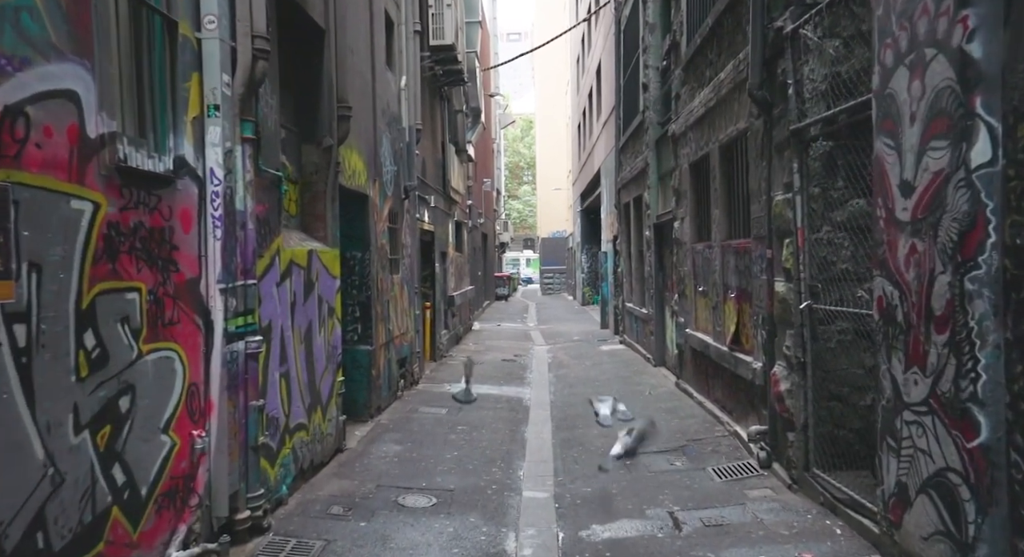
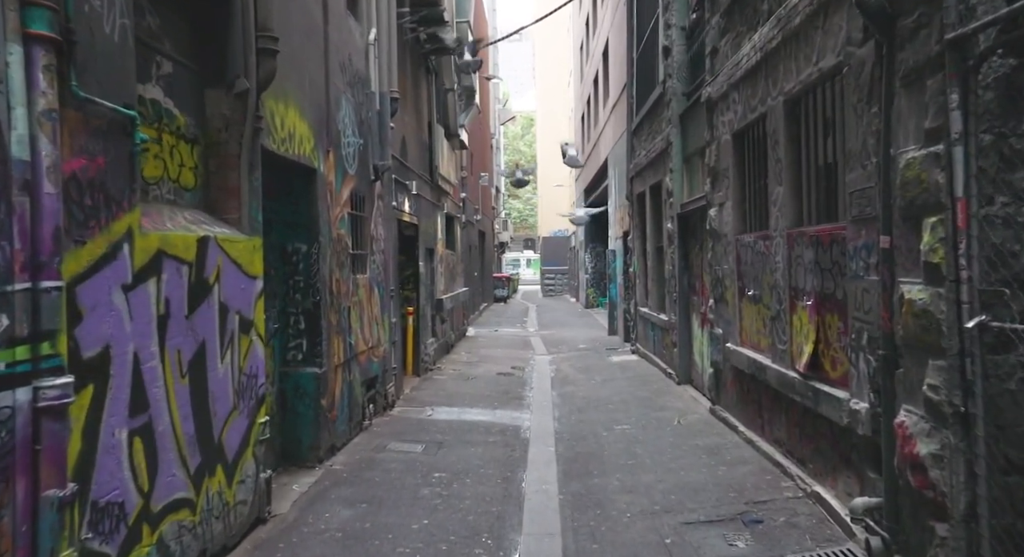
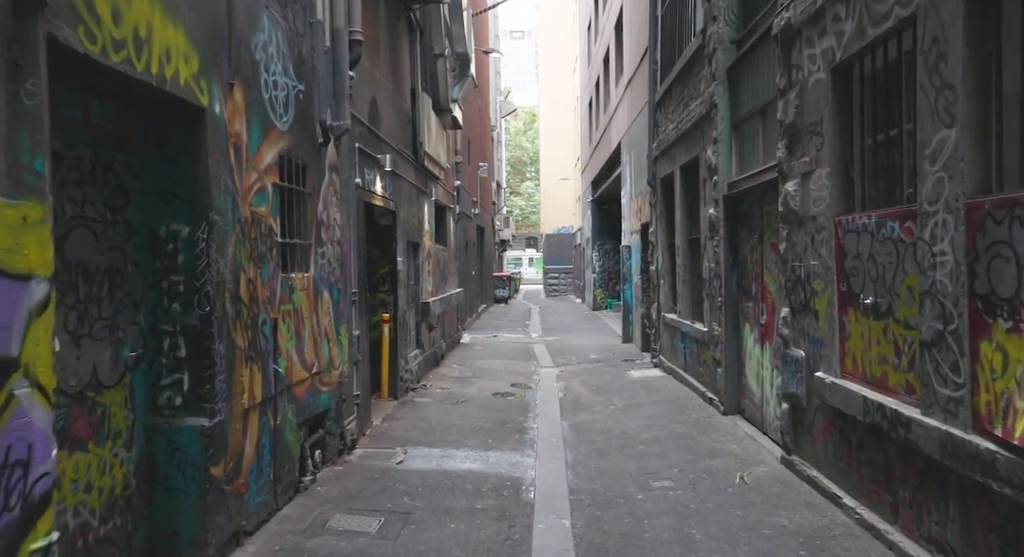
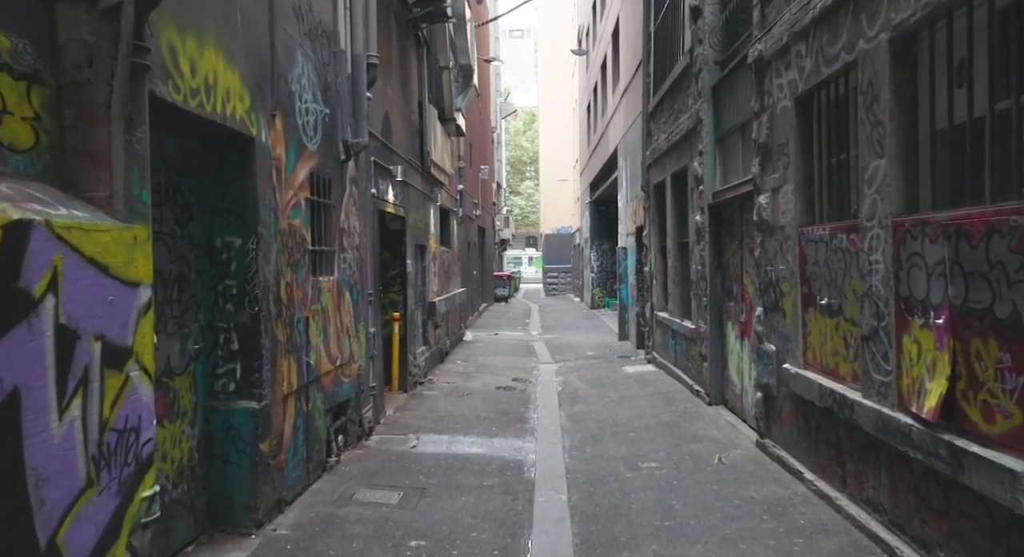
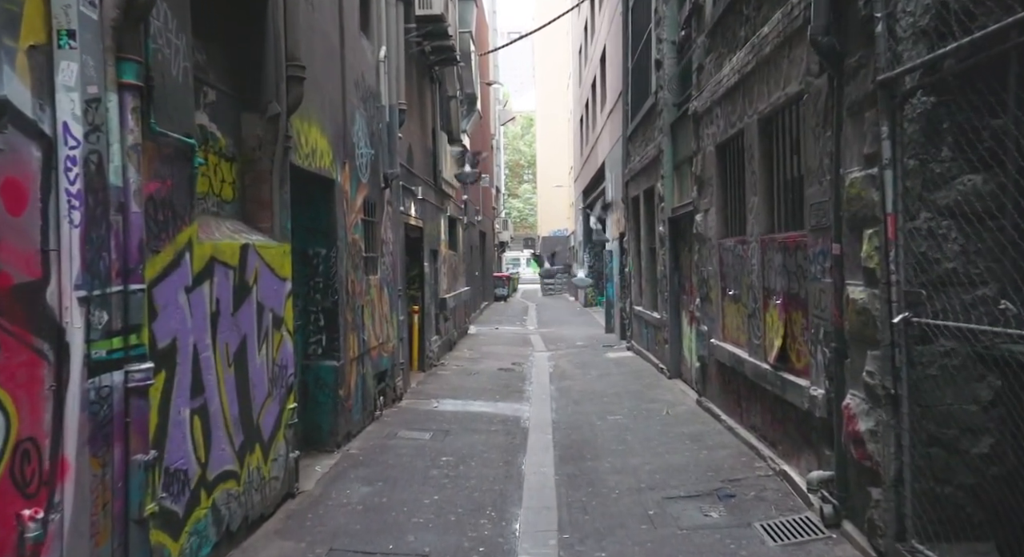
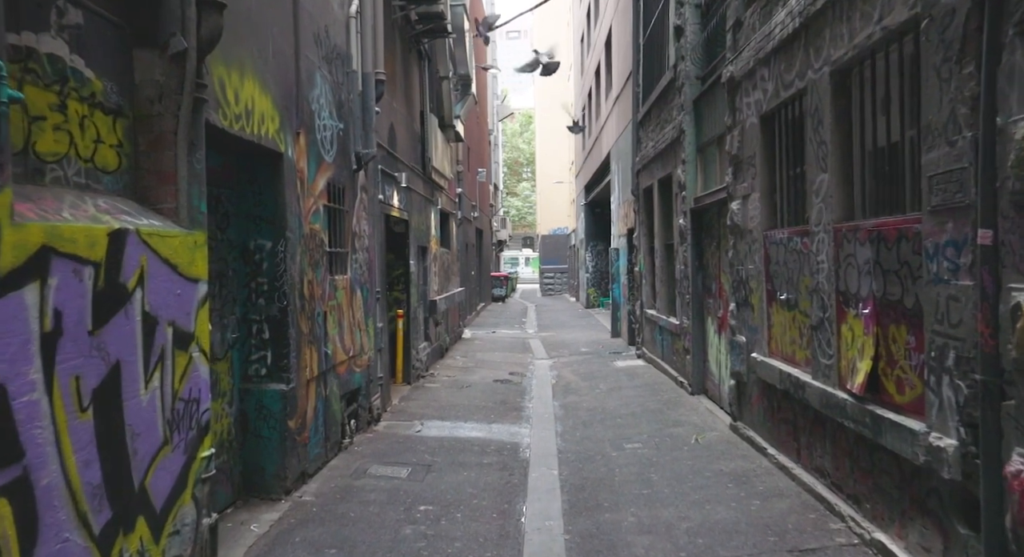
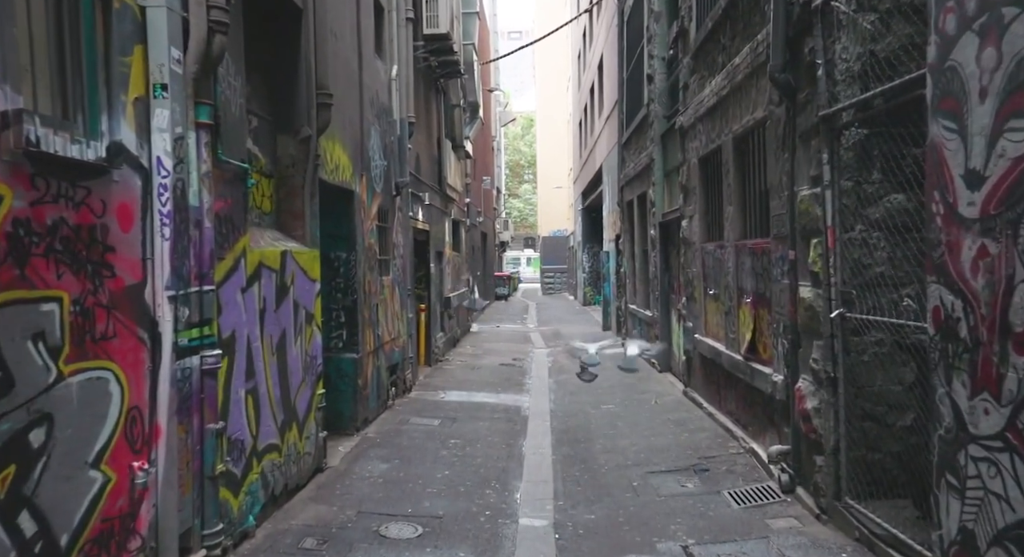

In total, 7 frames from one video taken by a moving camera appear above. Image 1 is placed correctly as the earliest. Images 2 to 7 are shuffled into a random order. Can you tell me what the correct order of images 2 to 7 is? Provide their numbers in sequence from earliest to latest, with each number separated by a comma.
7, 5, 2, 6, 4, 3
